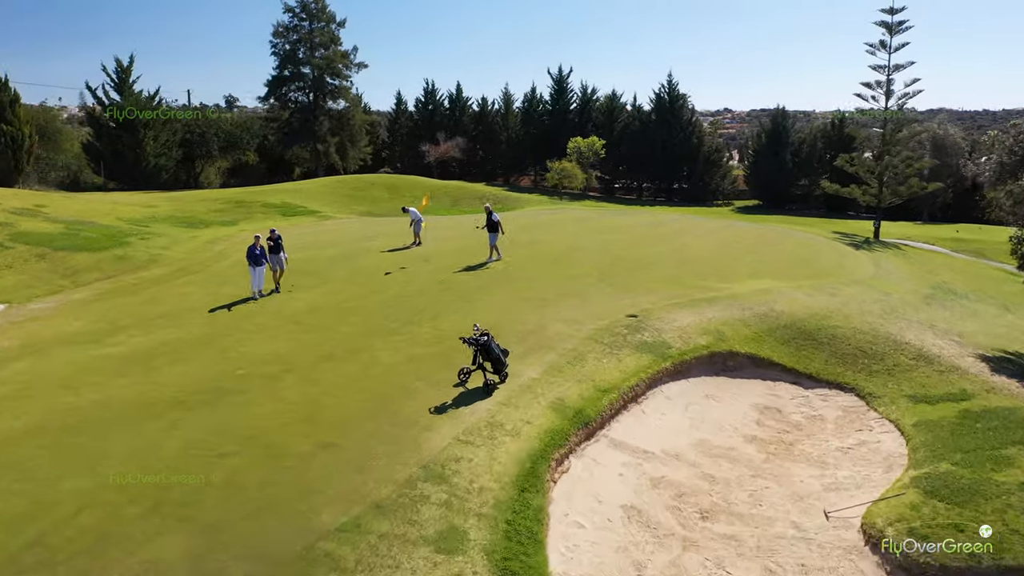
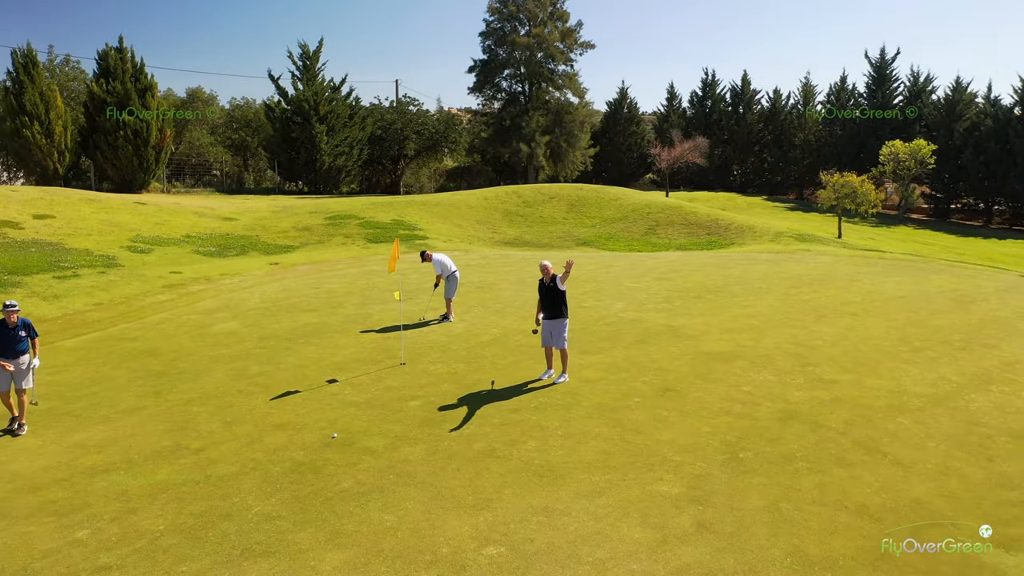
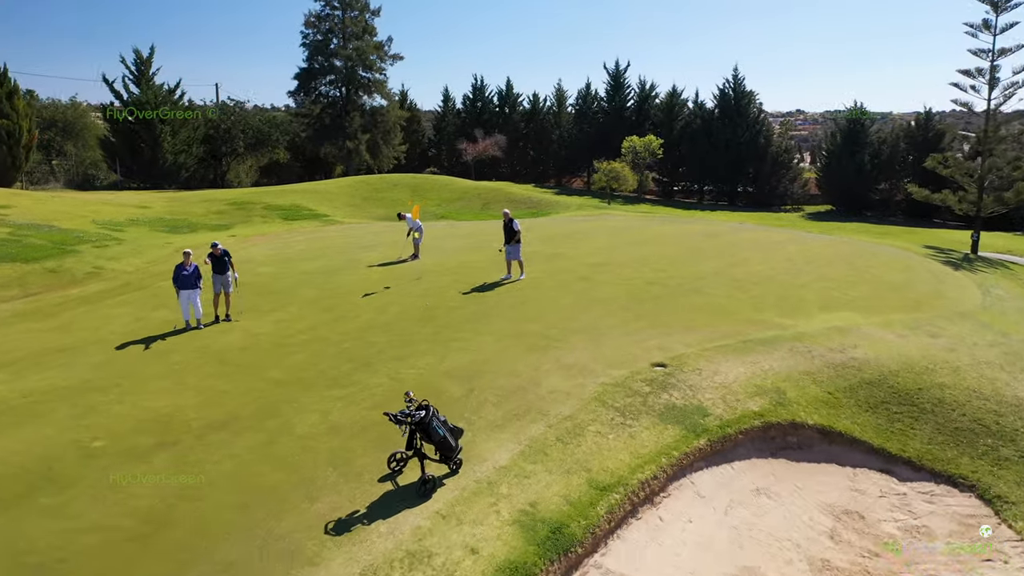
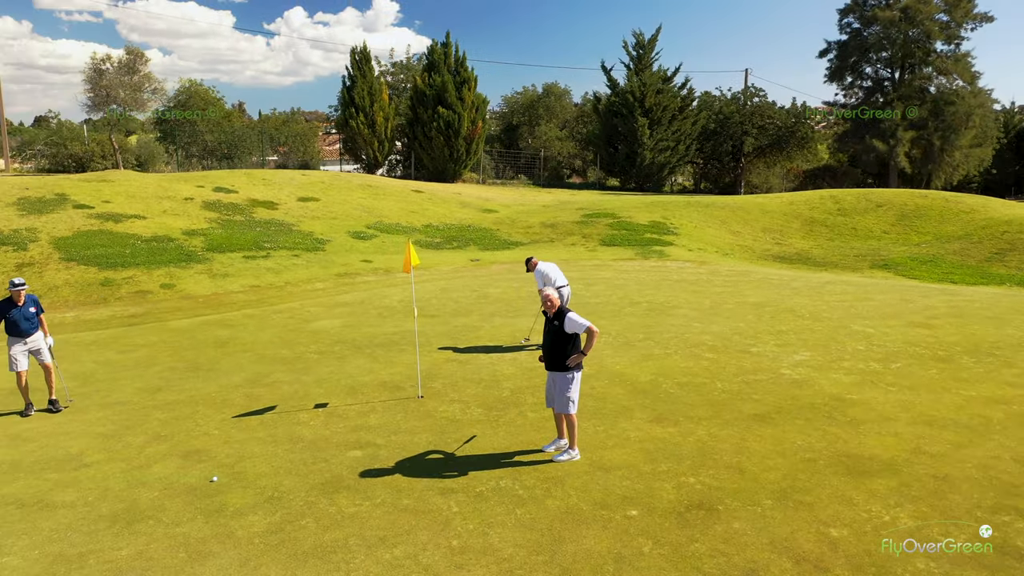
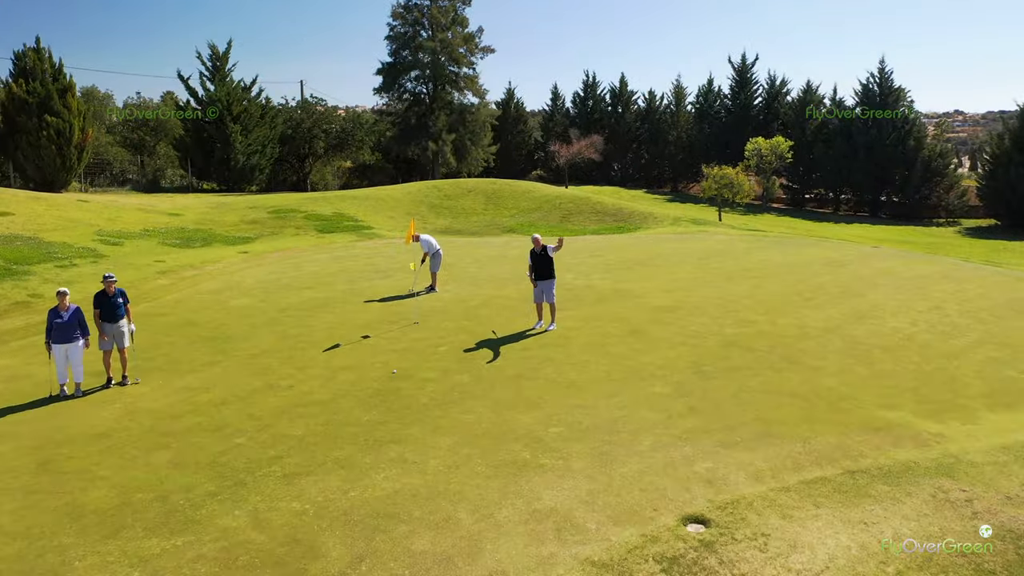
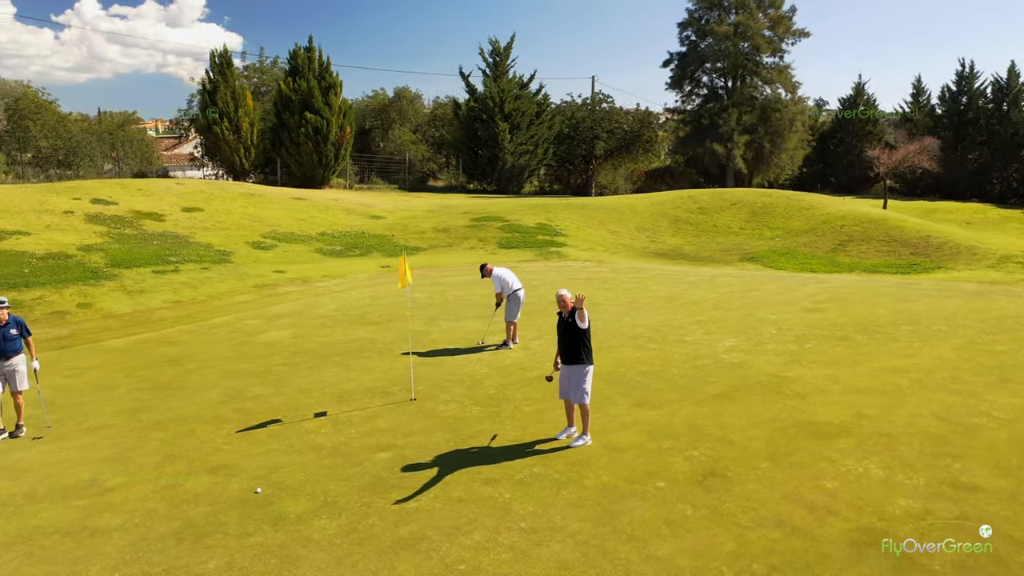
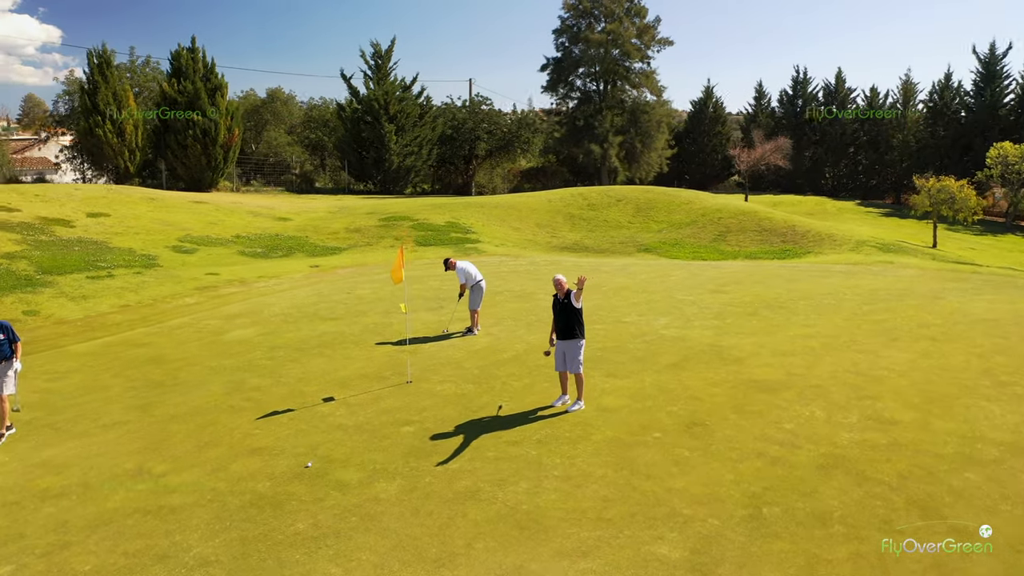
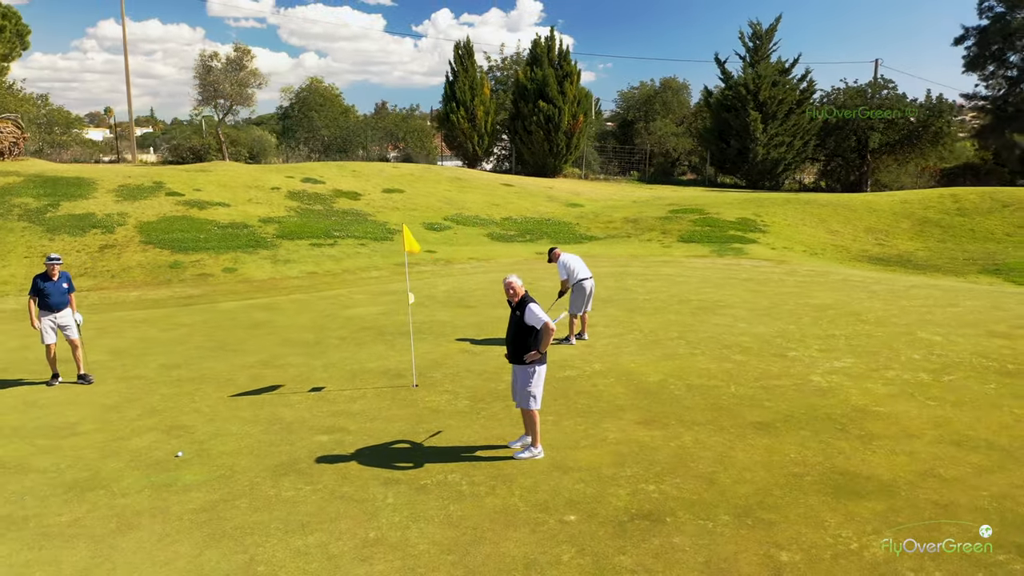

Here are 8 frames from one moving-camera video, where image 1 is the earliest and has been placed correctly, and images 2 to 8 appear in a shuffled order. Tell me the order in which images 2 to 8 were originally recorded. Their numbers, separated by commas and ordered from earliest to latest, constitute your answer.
3, 5, 2, 7, 6, 4, 8
